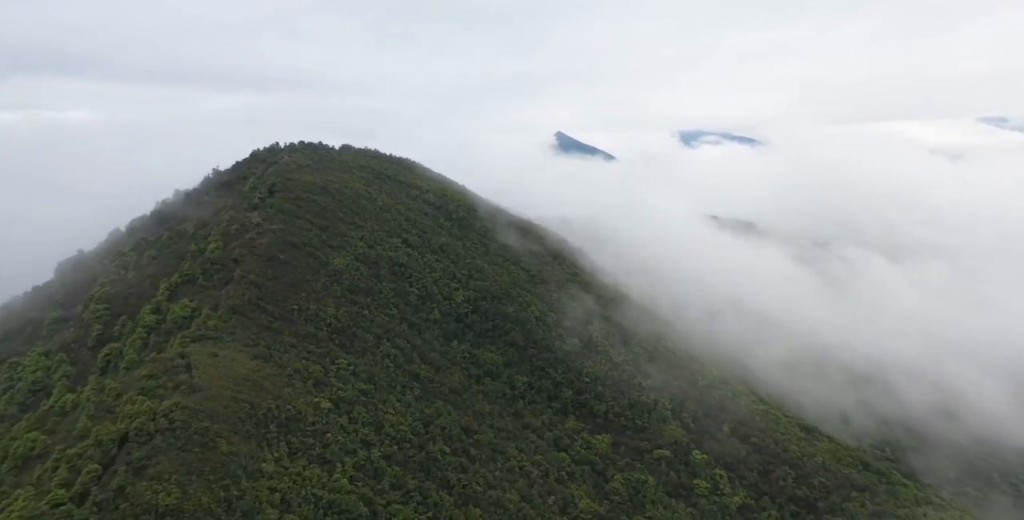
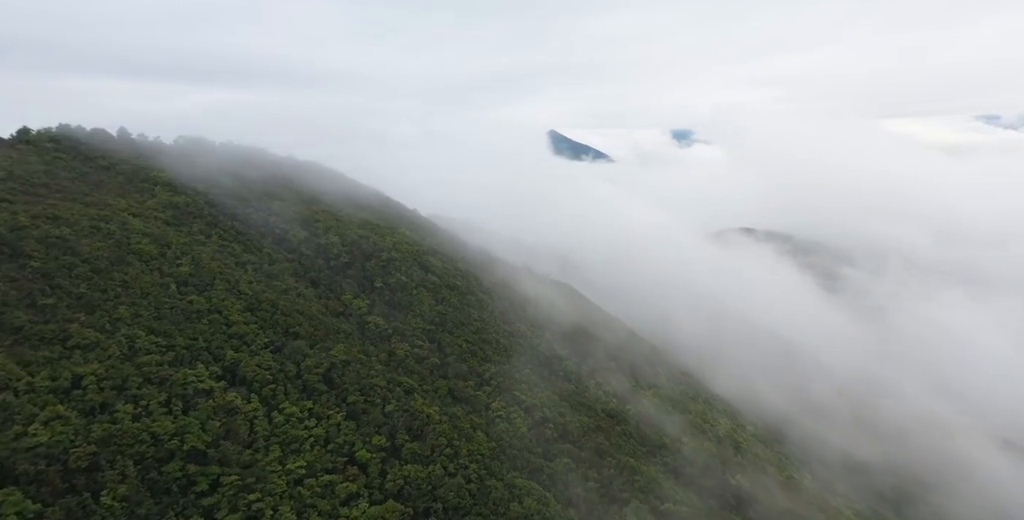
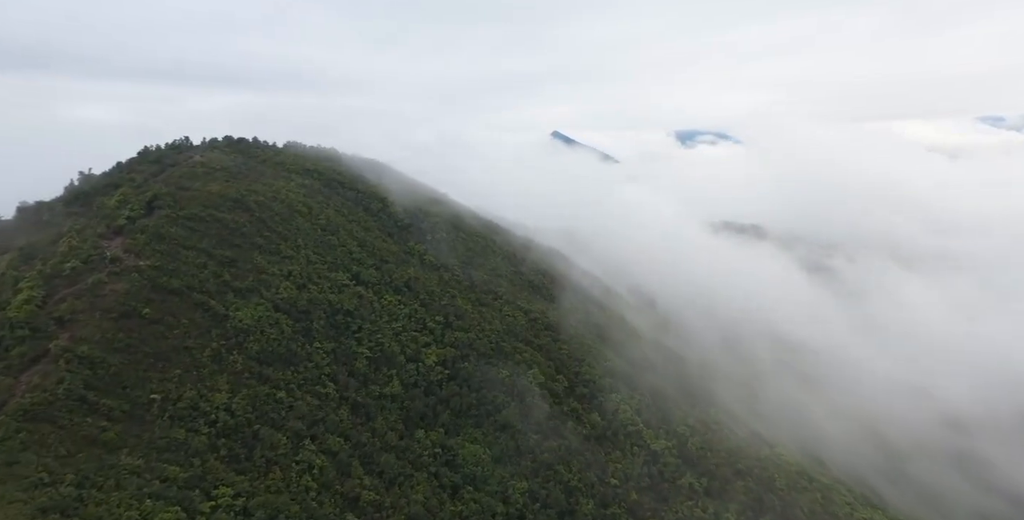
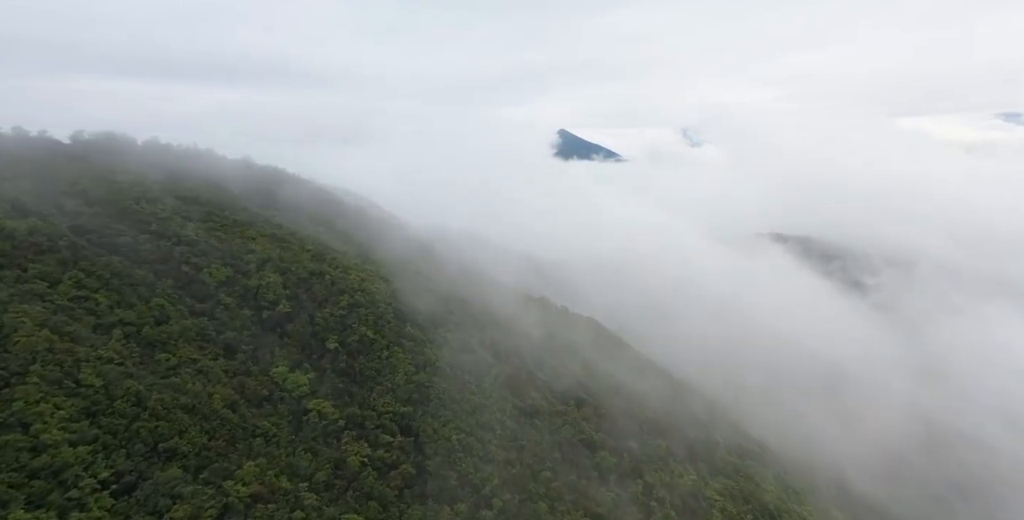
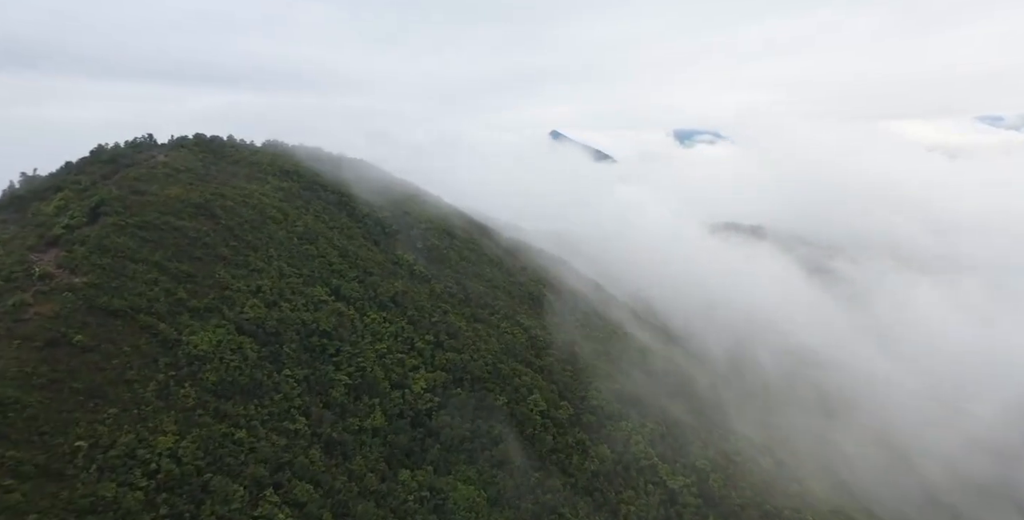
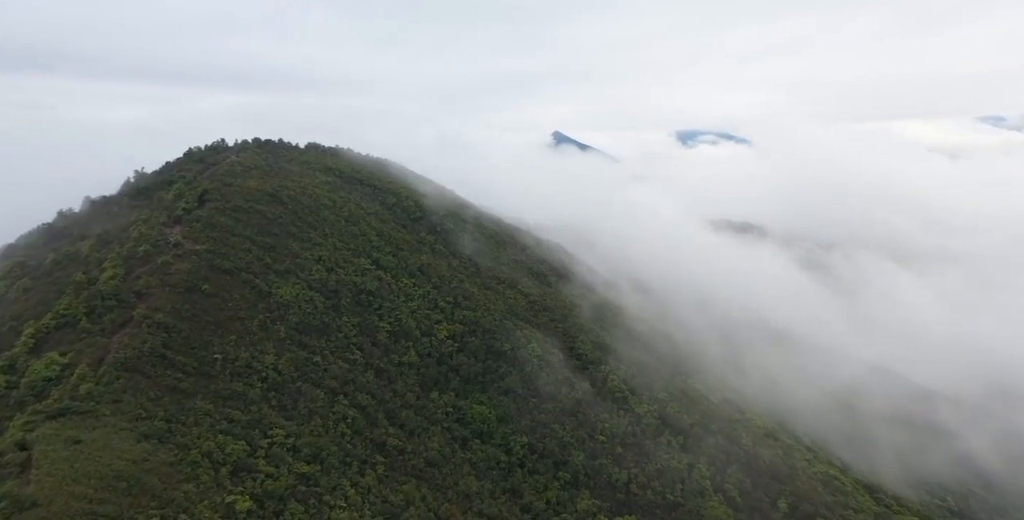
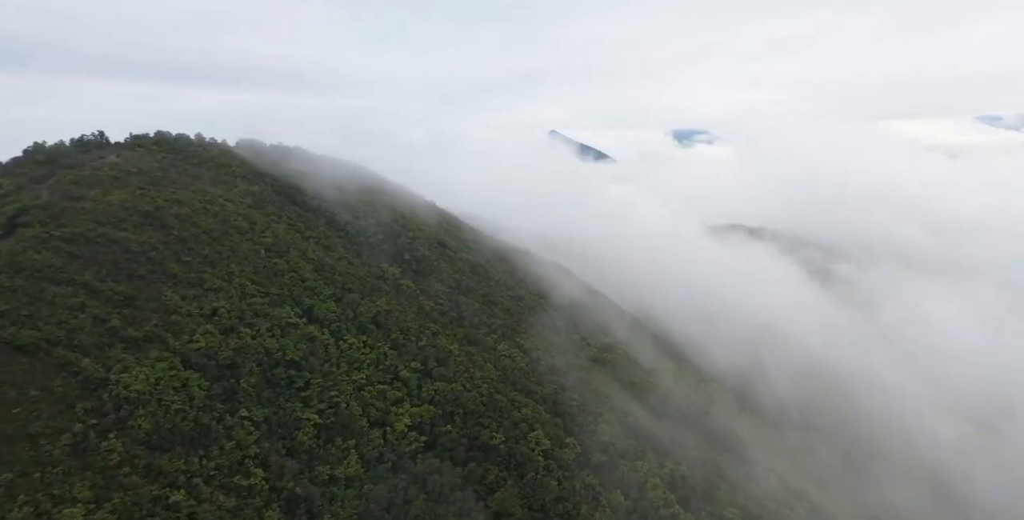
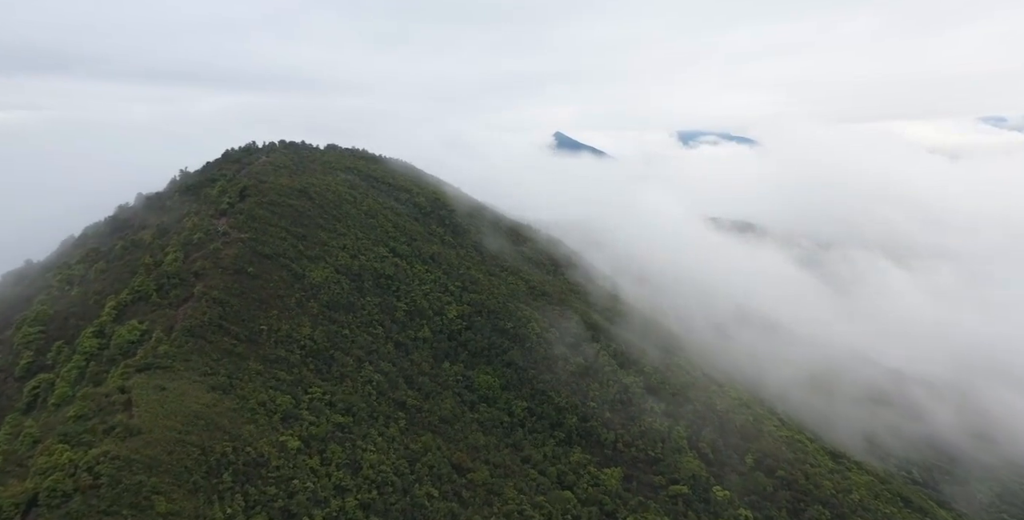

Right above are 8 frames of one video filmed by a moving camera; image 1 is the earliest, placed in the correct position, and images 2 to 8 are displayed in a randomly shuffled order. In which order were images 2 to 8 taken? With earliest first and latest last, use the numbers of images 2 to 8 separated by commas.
8, 6, 3, 5, 7, 2, 4
